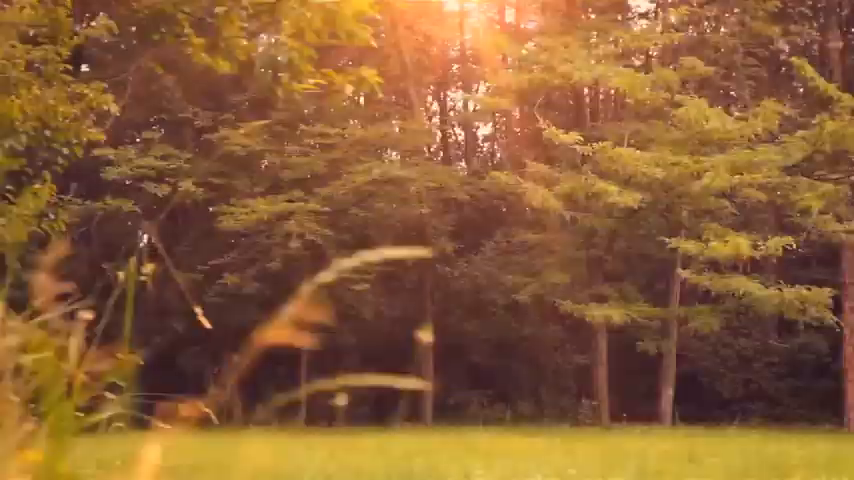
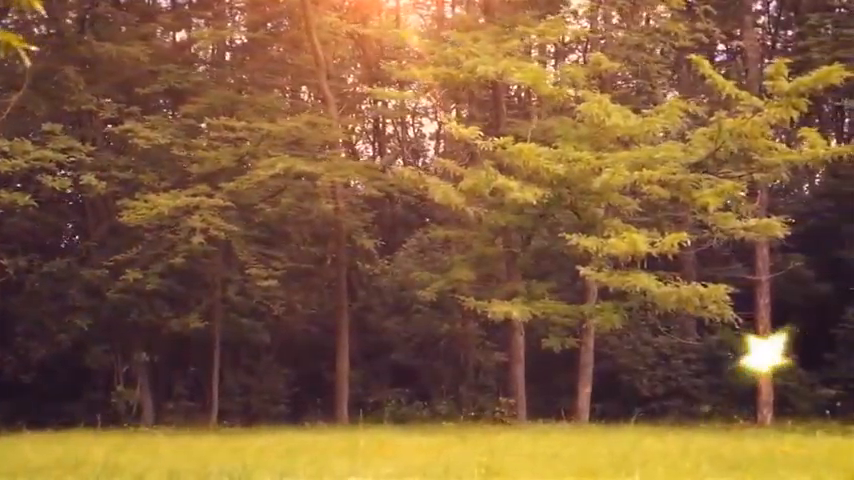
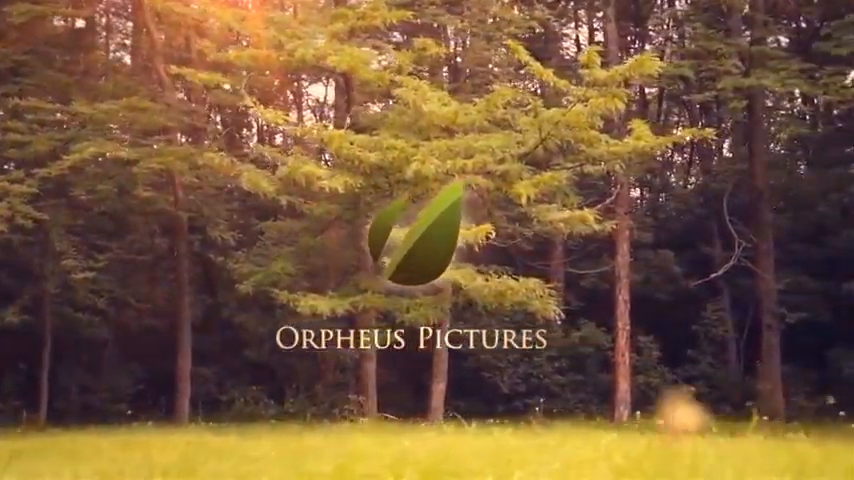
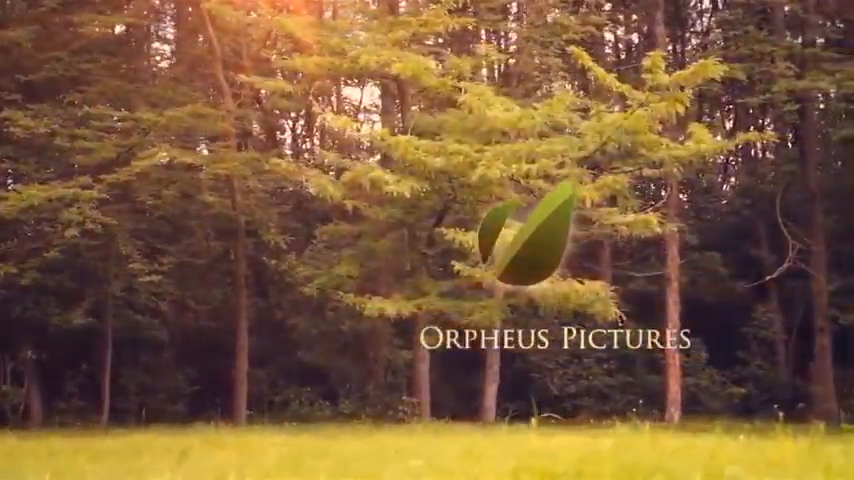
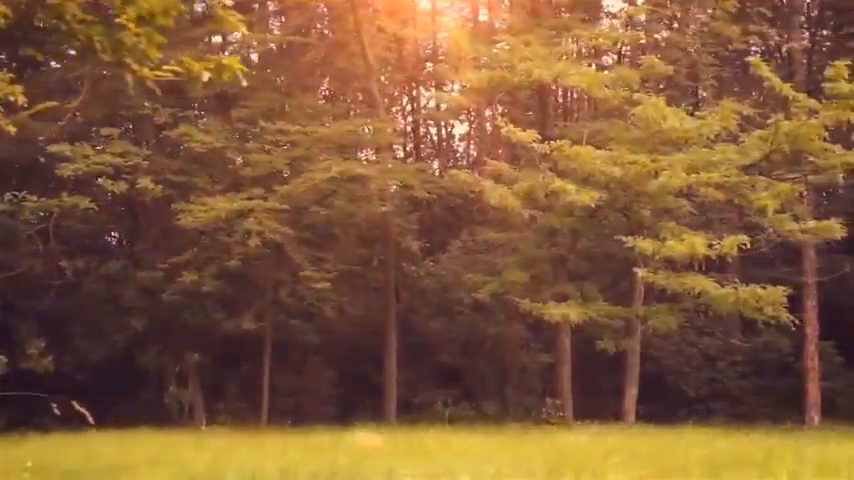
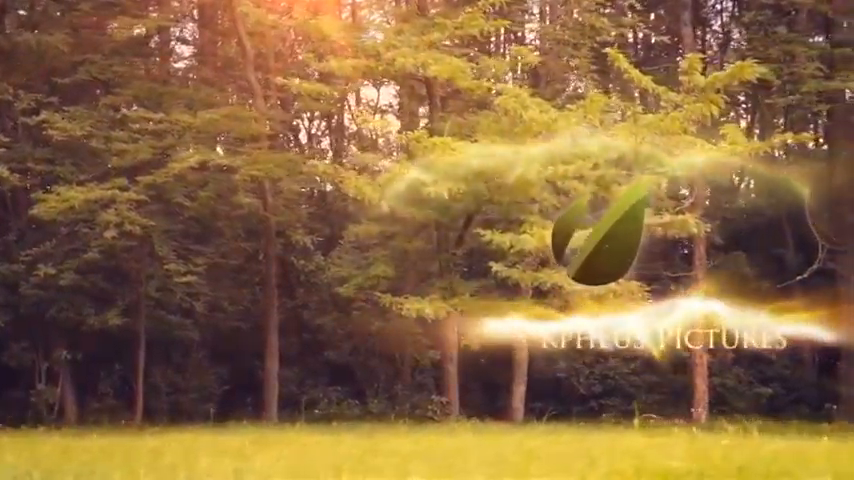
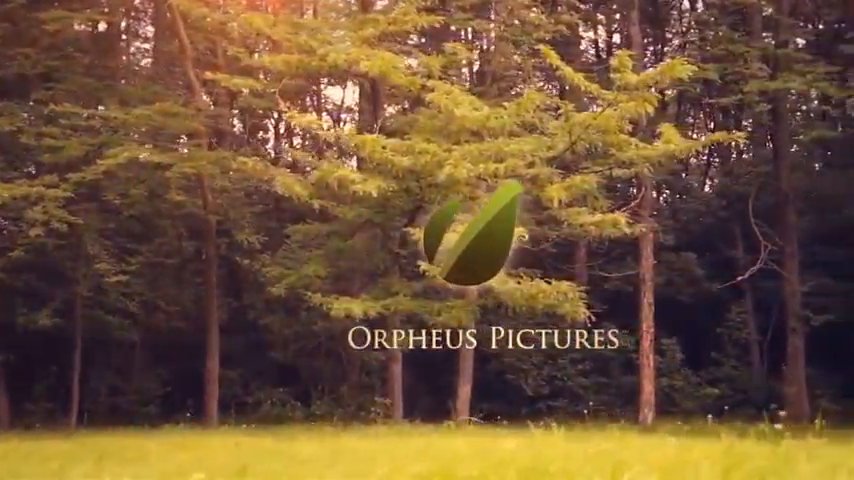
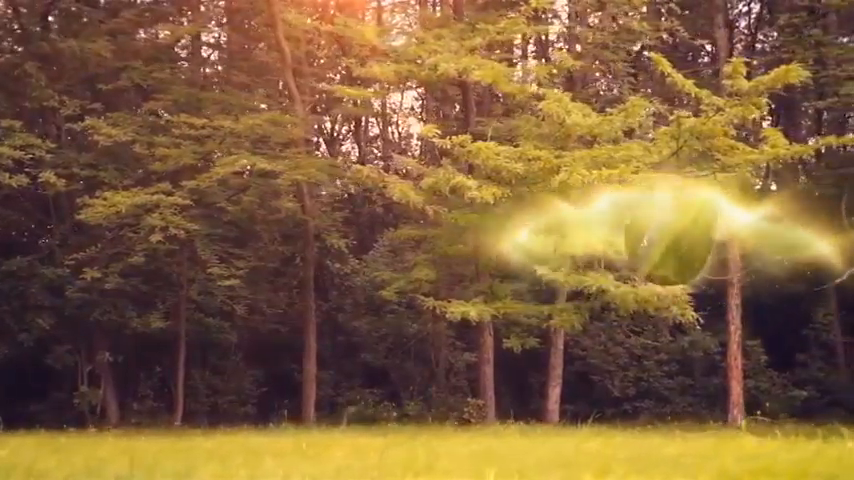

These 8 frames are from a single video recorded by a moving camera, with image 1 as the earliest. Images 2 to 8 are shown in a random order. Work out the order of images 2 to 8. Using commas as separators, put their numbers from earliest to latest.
5, 2, 8, 6, 4, 7, 3
